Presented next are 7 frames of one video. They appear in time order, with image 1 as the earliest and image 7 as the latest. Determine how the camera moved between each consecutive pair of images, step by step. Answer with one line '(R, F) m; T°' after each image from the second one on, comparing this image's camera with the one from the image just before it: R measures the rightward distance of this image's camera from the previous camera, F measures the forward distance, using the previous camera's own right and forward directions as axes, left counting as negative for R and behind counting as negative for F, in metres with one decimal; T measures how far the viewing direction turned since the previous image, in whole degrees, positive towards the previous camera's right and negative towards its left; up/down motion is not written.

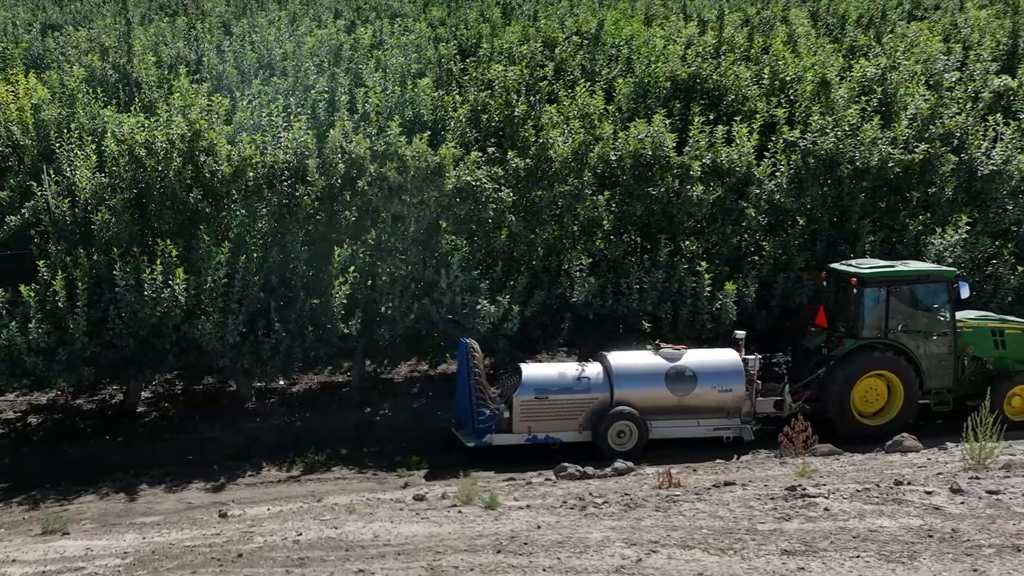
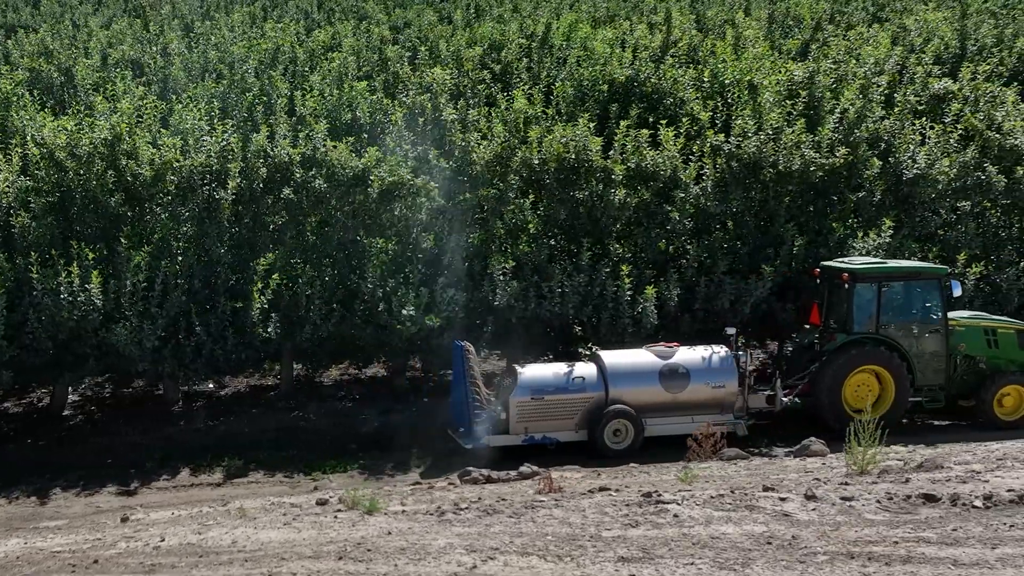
(+0.6, 0.0) m; 0°
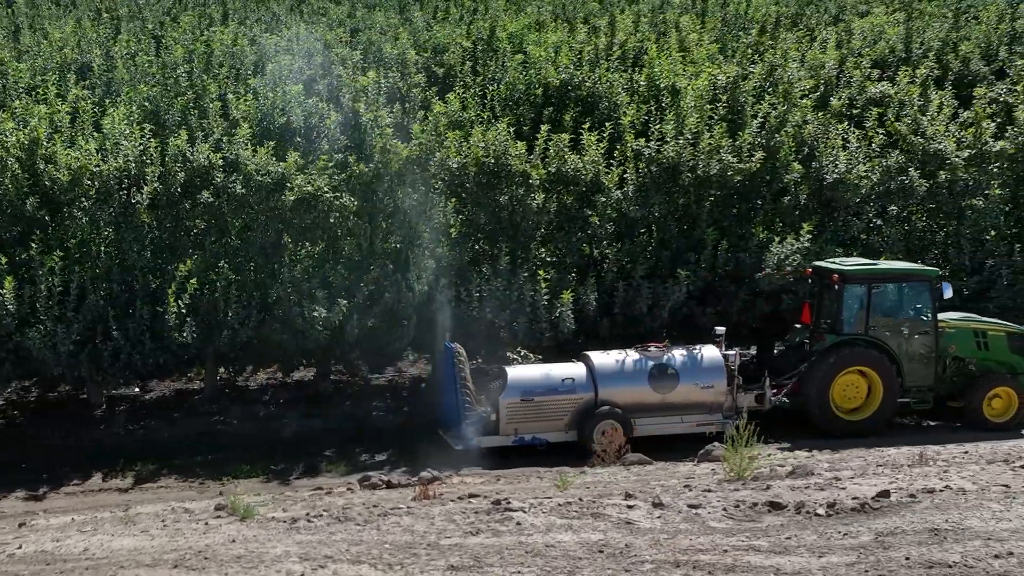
(+0.6, 0.0) m; 0°
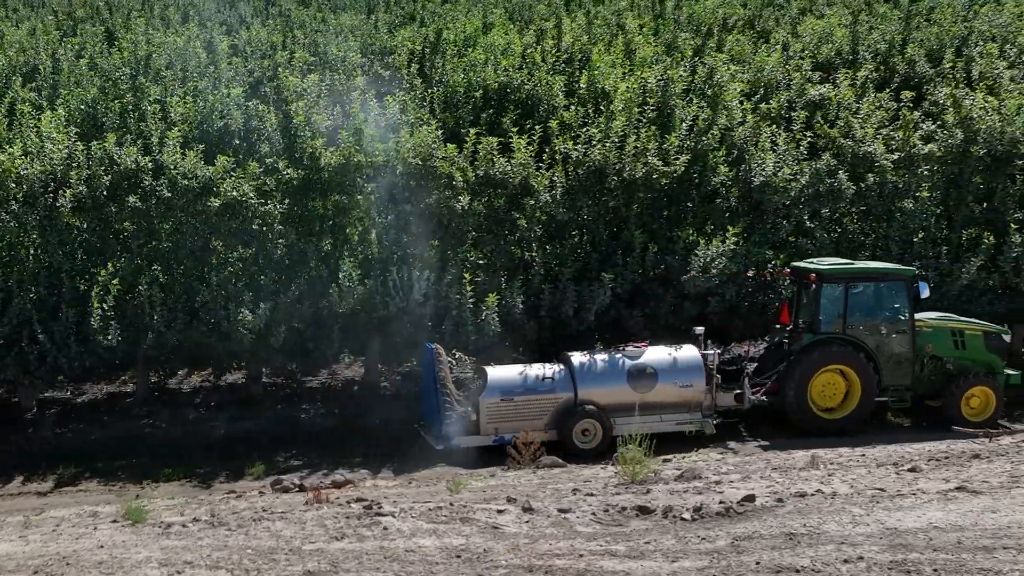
(+0.5, 0.0) m; 0°
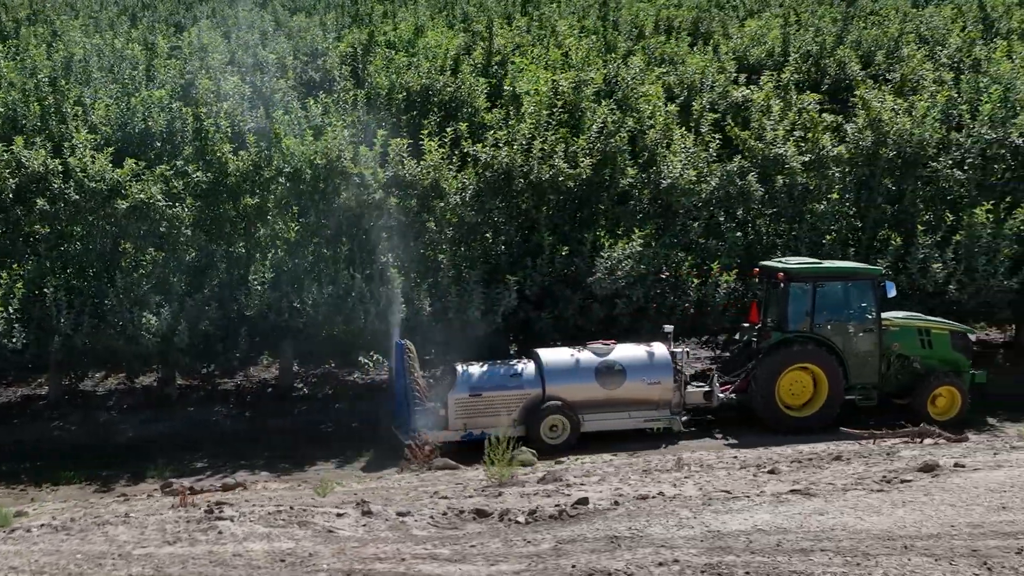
(+0.6, 0.0) m; +1°
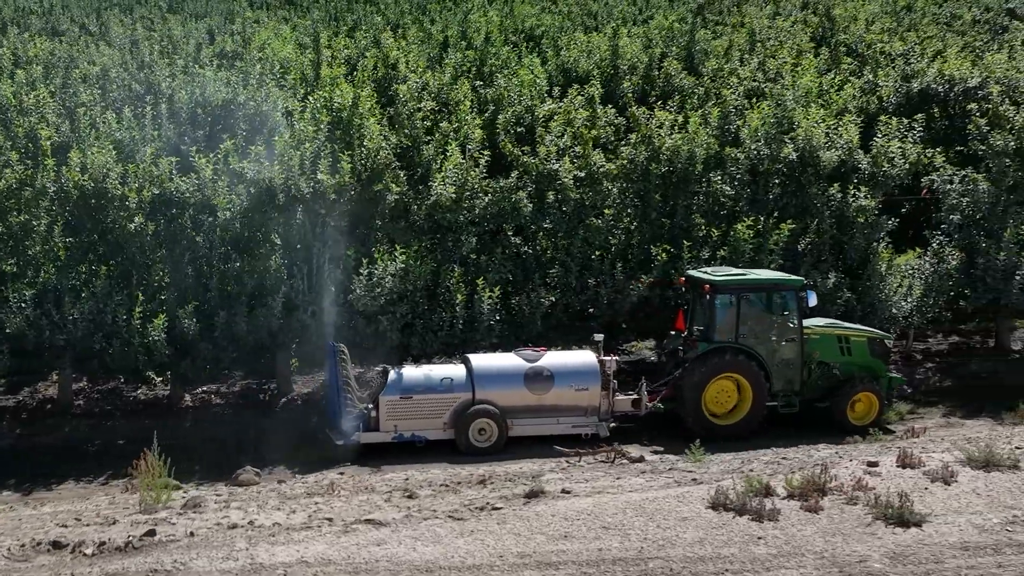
(+1.6, 0.0) m; +1°
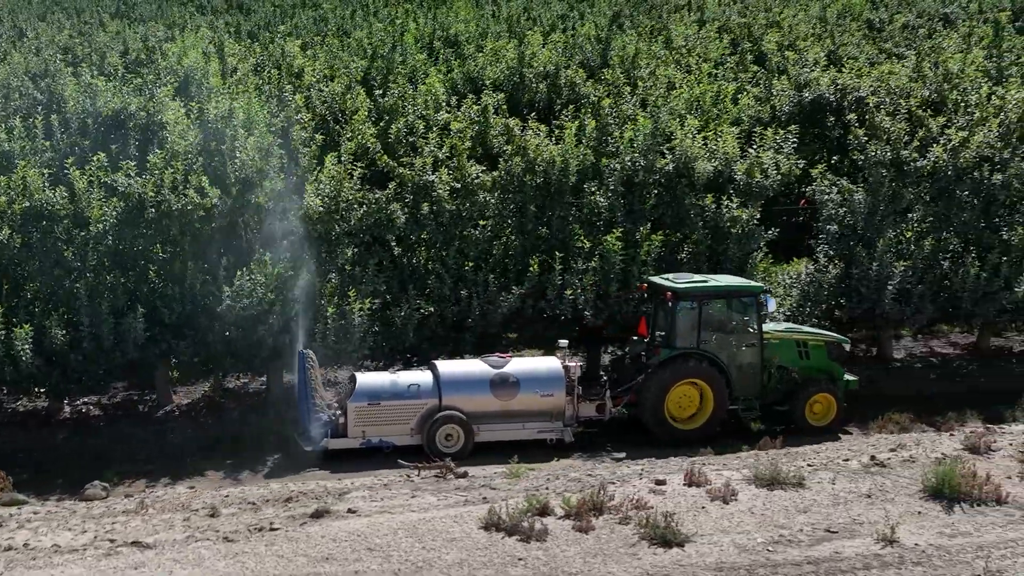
(+0.9, 0.0) m; +1°
